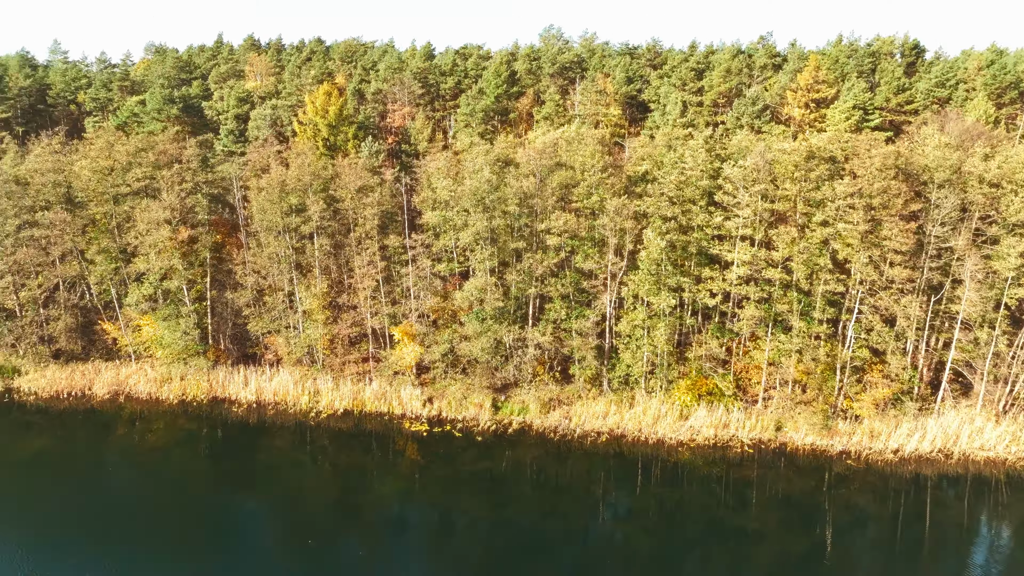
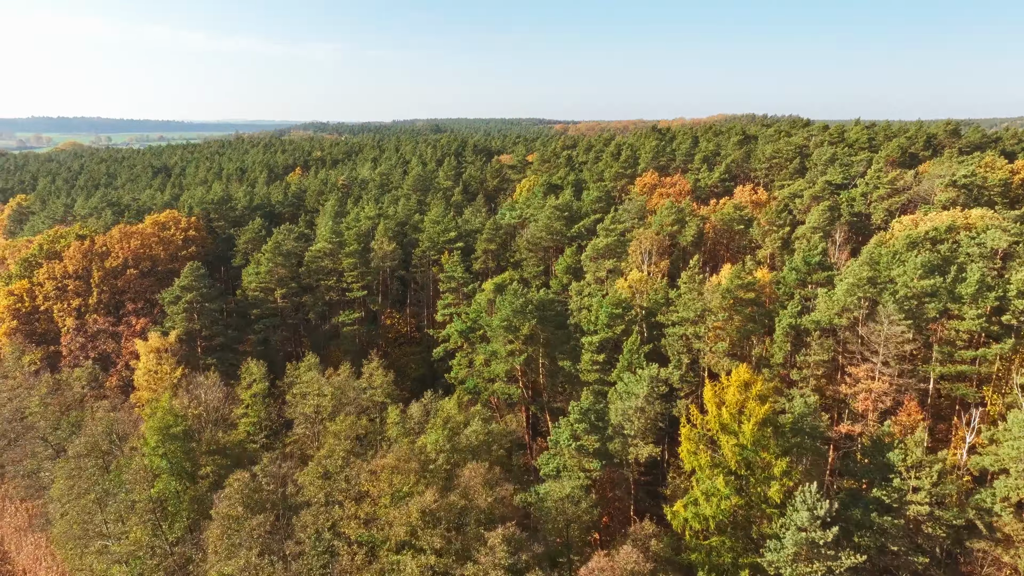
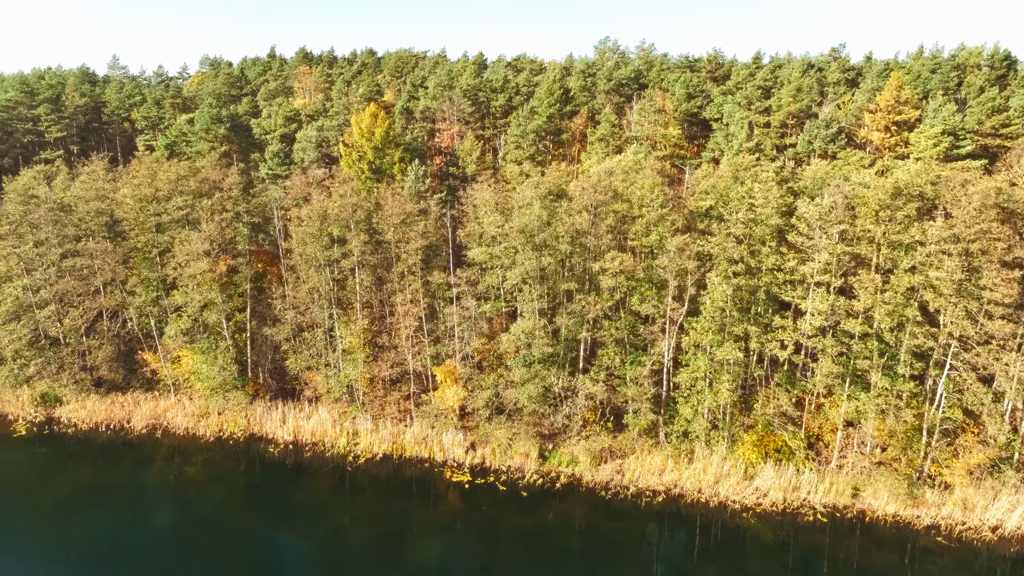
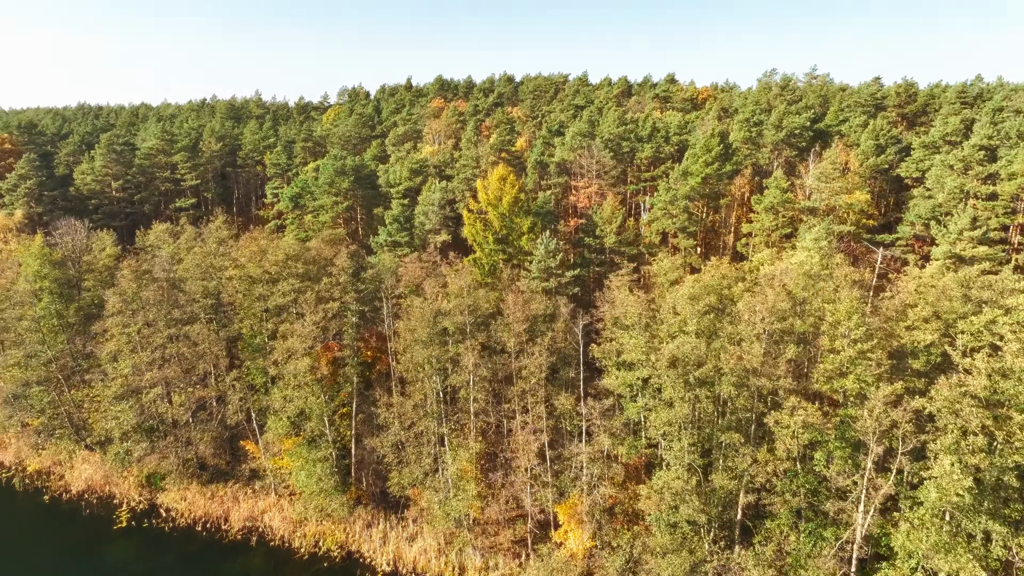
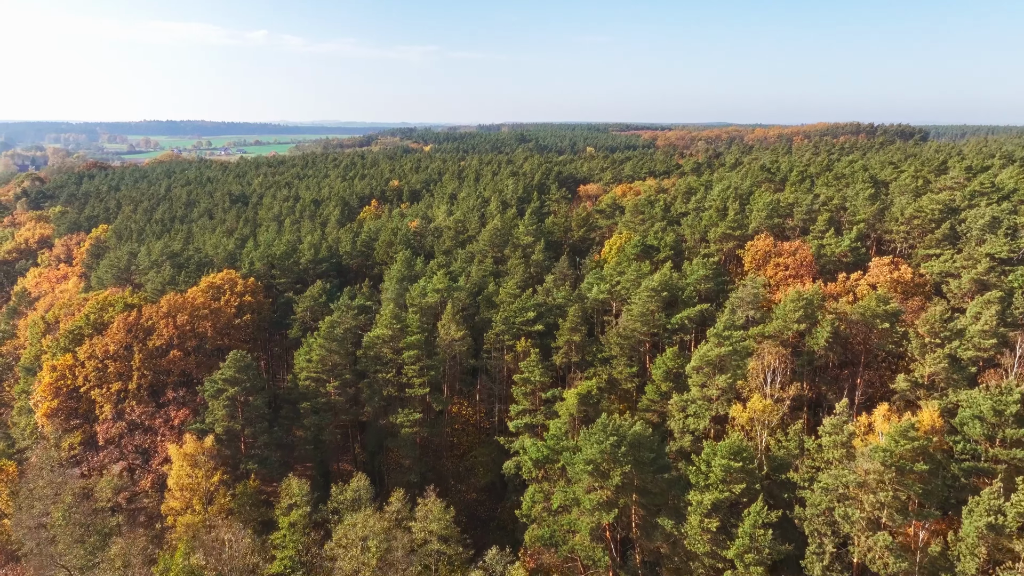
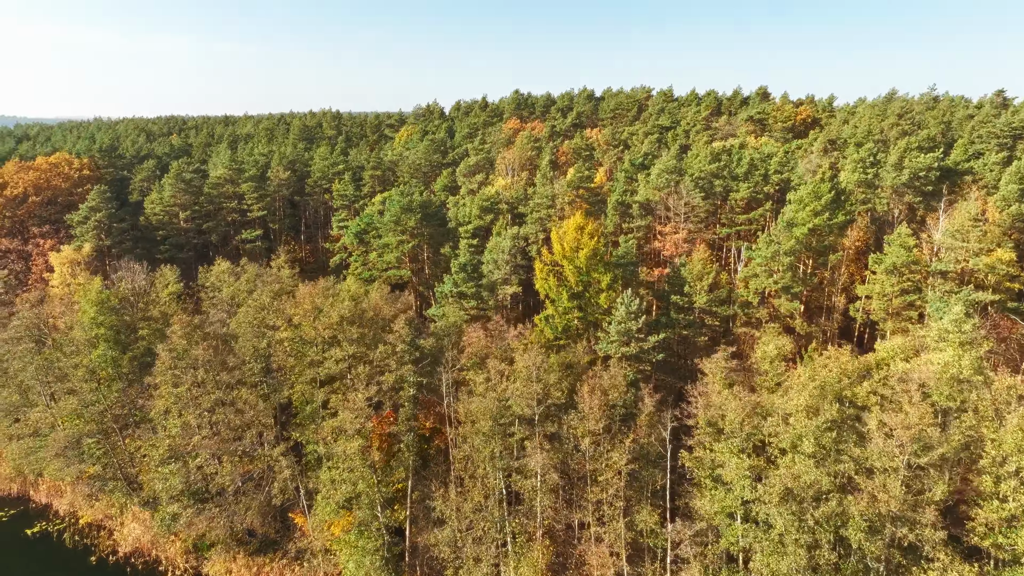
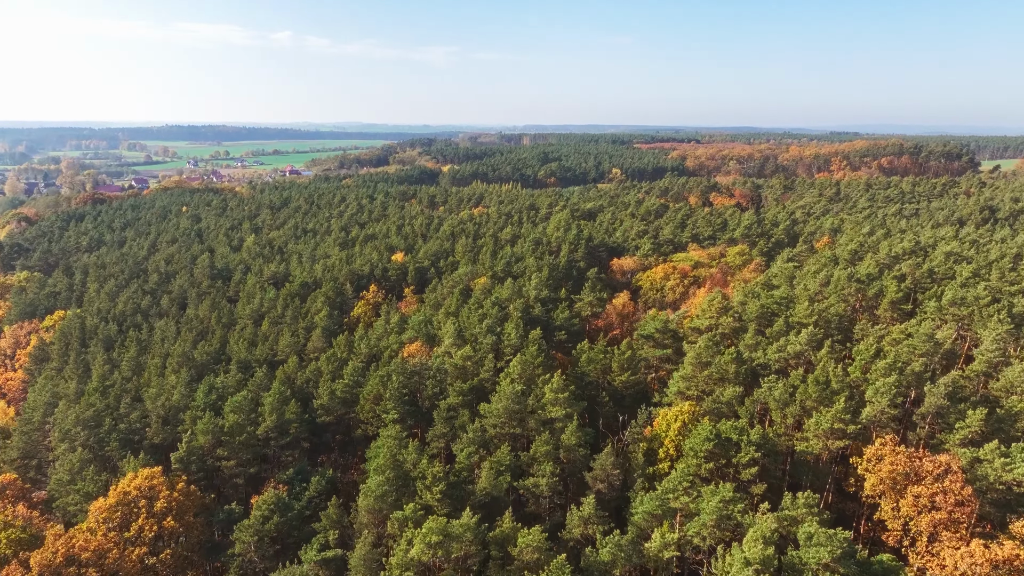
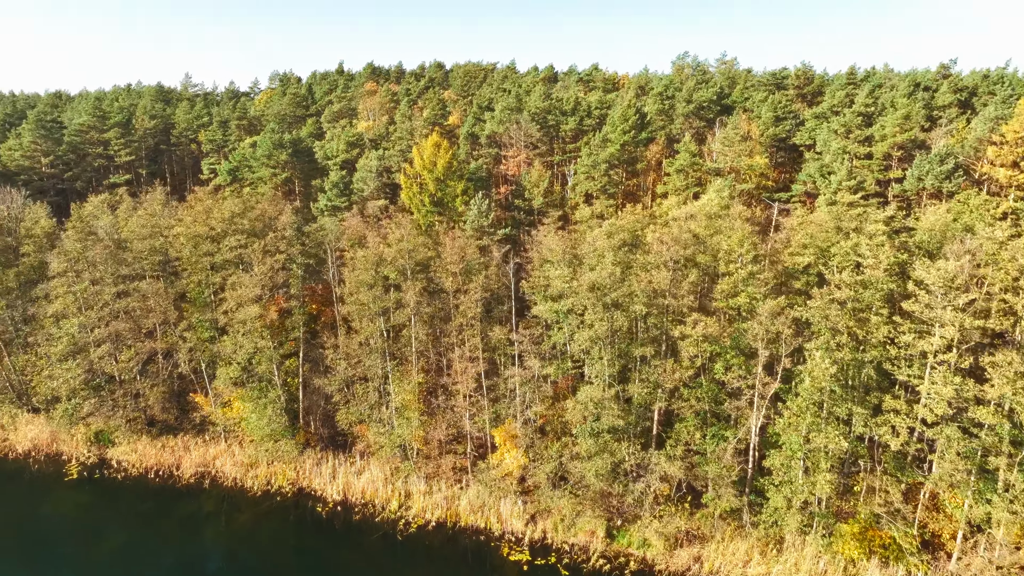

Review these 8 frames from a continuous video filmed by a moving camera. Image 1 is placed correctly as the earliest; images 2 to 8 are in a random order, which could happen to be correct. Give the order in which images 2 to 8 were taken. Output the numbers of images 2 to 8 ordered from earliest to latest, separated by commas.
3, 8, 4, 6, 2, 5, 7
